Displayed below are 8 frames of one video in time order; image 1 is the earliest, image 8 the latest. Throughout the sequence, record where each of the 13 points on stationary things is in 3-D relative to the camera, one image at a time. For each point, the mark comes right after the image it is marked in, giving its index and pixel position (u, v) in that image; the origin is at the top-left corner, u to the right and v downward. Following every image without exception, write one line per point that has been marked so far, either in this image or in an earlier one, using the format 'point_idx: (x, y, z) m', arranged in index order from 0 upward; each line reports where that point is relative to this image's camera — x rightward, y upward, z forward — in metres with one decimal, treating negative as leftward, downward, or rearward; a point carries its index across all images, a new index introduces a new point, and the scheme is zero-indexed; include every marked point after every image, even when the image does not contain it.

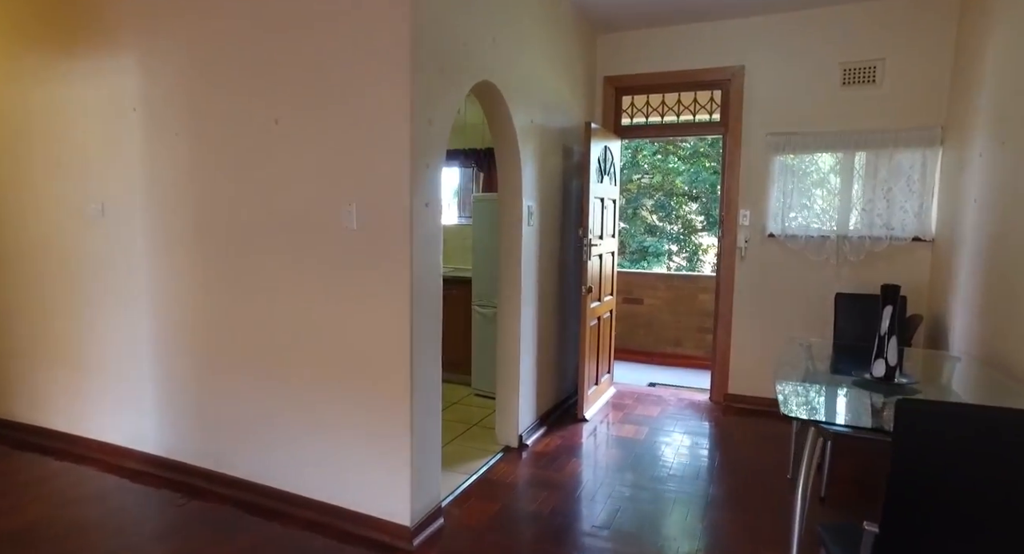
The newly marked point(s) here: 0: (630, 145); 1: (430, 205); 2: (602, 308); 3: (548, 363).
0: (+1.6, +1.7, +8.7) m
1: (-0.3, +0.3, +2.5) m
2: (+0.6, -0.2, +4.6) m
3: (+0.2, -0.5, +4.1) m
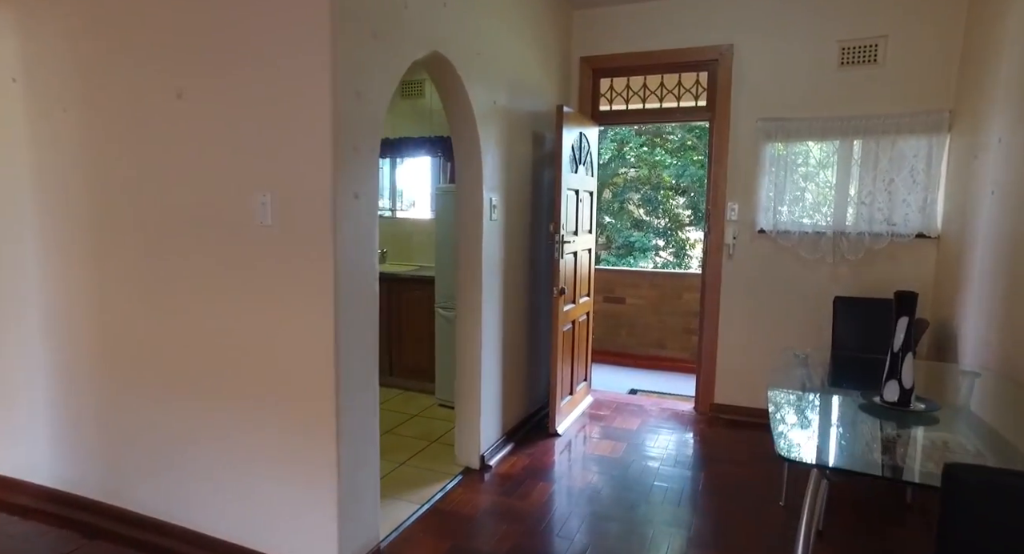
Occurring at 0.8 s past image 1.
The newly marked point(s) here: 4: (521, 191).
0: (+1.3, +1.7, +8.3) m
1: (-0.5, +0.3, +2.1) m
2: (+0.4, -0.2, +4.2) m
3: (0.0, -0.5, +3.7) m
4: (0.0, +0.5, +3.7) m
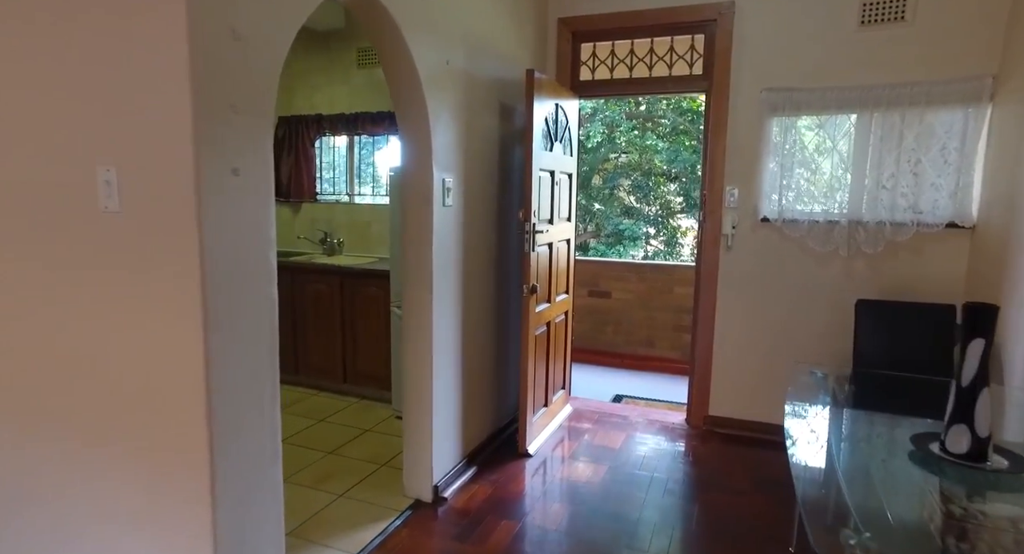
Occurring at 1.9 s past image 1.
0: (+1.1, +1.8, +7.8) m
1: (-0.6, +0.3, +1.6) m
2: (+0.2, -0.2, +3.7) m
3: (-0.2, -0.5, +3.2) m
4: (-0.1, +0.5, +3.1) m
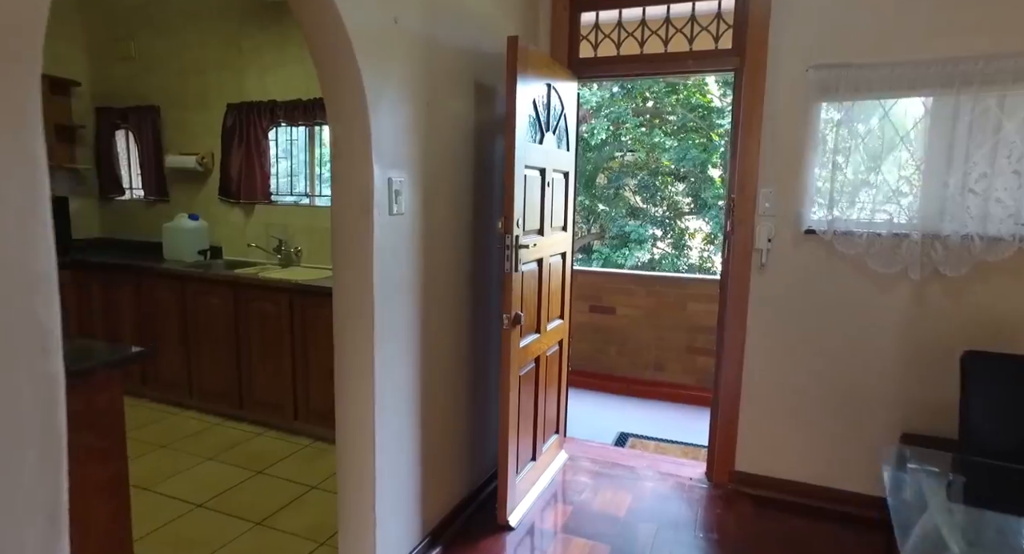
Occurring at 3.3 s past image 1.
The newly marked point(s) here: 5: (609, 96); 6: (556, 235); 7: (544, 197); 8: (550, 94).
0: (+1.0, +1.7, +7.0) m
1: (-0.7, +0.2, +0.9) m
2: (+0.1, -0.3, +3.0) m
3: (-0.2, -0.6, +2.5) m
4: (-0.2, +0.4, +2.4) m
5: (+1.1, +1.9, +7.2) m
6: (+0.2, +0.2, +3.0) m
7: (+0.1, +0.3, +2.8) m
8: (+0.2, +0.8, +2.9) m
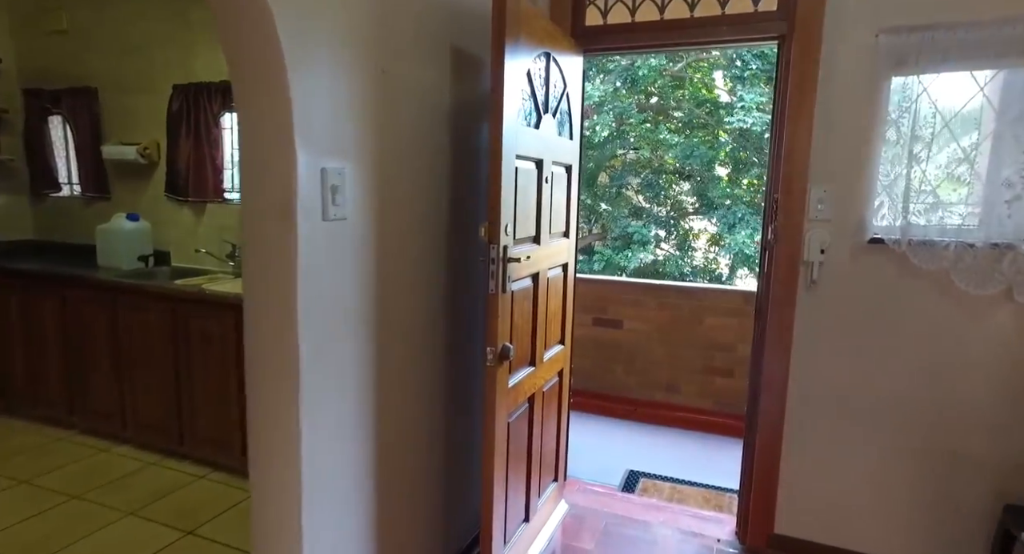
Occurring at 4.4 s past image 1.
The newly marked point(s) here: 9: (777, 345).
0: (+1.0, +1.6, +6.5) m
1: (-0.8, +0.1, +0.3) m
2: (+0.1, -0.4, +2.4) m
3: (-0.3, -0.7, +2.0) m
4: (-0.3, +0.3, +1.9) m
5: (+1.0, +1.9, +6.6) m
6: (+0.2, +0.1, +2.5) m
7: (+0.1, +0.3, +2.3) m
8: (+0.1, +0.7, +2.3) m
9: (+1.0, -0.2, +2.4) m
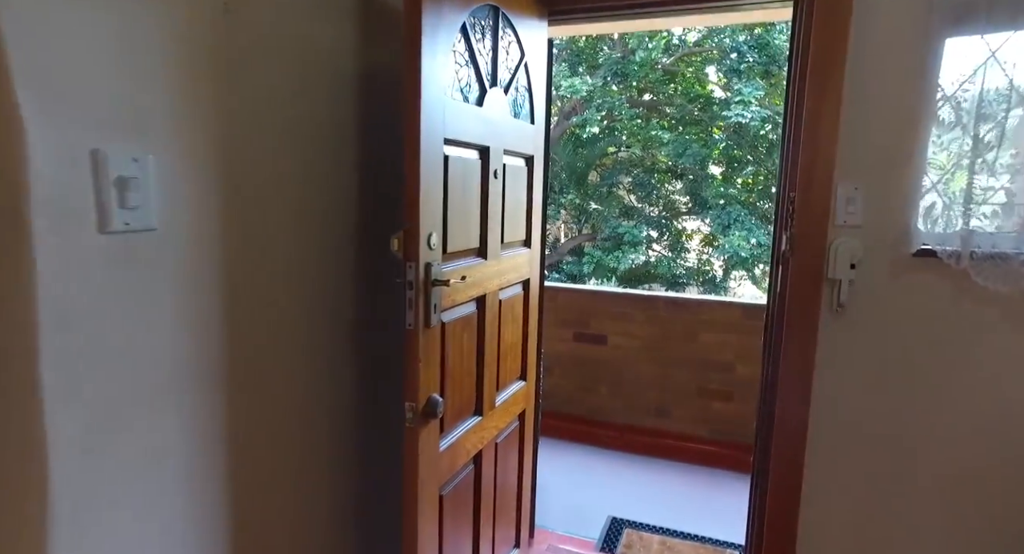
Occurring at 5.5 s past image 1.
0: (+0.8, +1.6, +5.9) m
1: (-0.9, 0.0, -0.2) m
2: (-0.1, -0.4, +1.9) m
3: (-0.4, -0.7, +1.4) m
4: (-0.4, +0.3, +1.3) m
5: (+0.8, +1.8, +6.1) m
6: (0.0, +0.1, +1.9) m
7: (-0.1, +0.2, +1.7) m
8: (0.0, +0.7, +1.8) m
9: (+0.8, -0.3, +1.8) m
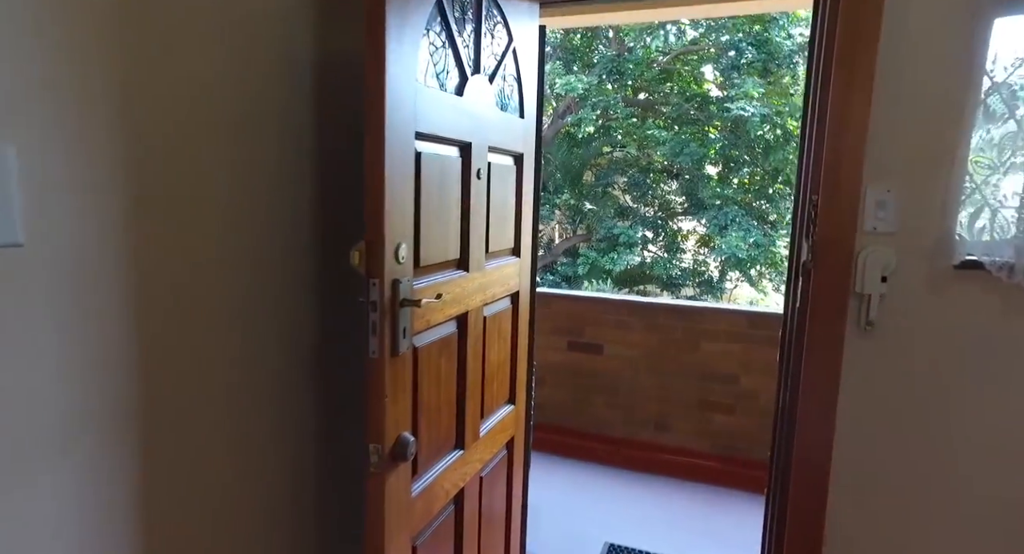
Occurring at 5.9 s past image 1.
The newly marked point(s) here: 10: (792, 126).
0: (+0.7, +1.6, +5.7) m
1: (-0.9, 0.0, -0.4) m
2: (-0.1, -0.5, +1.6) m
3: (-0.5, -0.8, +1.2) m
4: (-0.4, +0.2, +1.1) m
5: (+0.8, +1.8, +5.9) m
6: (0.0, 0.0, +1.7) m
7: (-0.1, +0.2, +1.5) m
8: (-0.1, +0.6, +1.6) m
9: (+0.8, -0.3, +1.6) m
10: (+2.3, +1.3, +5.5) m
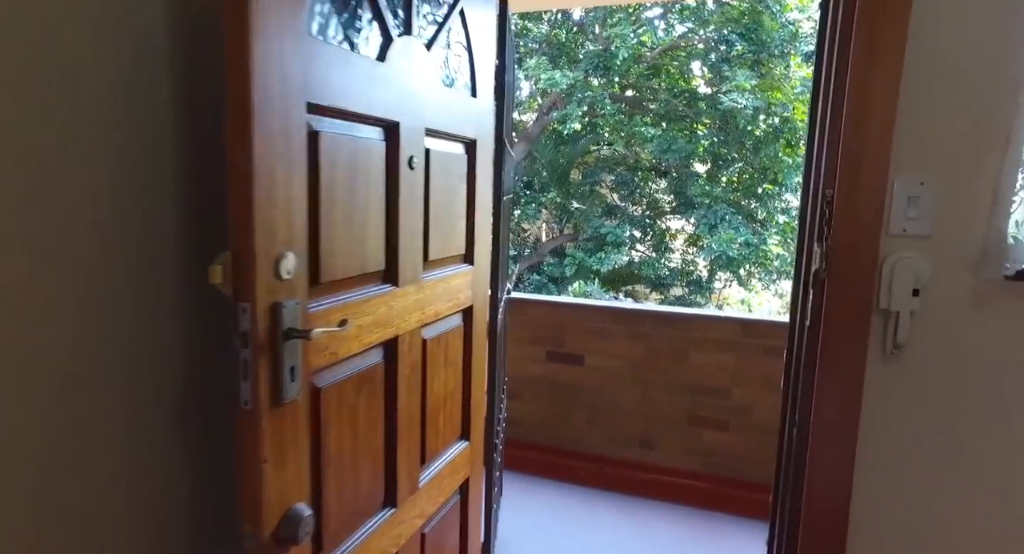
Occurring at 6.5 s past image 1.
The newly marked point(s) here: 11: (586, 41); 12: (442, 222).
0: (+0.6, +1.5, +5.4) m
1: (-1.0, 0.0, -0.8) m
2: (-0.2, -0.5, +1.3) m
3: (-0.6, -0.8, +0.9) m
4: (-0.5, +0.2, +0.8) m
5: (+0.6, +1.7, +5.6) m
6: (-0.2, 0.0, +1.4) m
7: (-0.2, +0.2, +1.2) m
8: (-0.2, +0.6, +1.2) m
9: (+0.6, -0.4, +1.3) m
10: (+2.2, +1.2, +5.2) m
11: (+0.6, +2.1, +5.7) m
12: (-0.1, +0.1, +1.4) m
